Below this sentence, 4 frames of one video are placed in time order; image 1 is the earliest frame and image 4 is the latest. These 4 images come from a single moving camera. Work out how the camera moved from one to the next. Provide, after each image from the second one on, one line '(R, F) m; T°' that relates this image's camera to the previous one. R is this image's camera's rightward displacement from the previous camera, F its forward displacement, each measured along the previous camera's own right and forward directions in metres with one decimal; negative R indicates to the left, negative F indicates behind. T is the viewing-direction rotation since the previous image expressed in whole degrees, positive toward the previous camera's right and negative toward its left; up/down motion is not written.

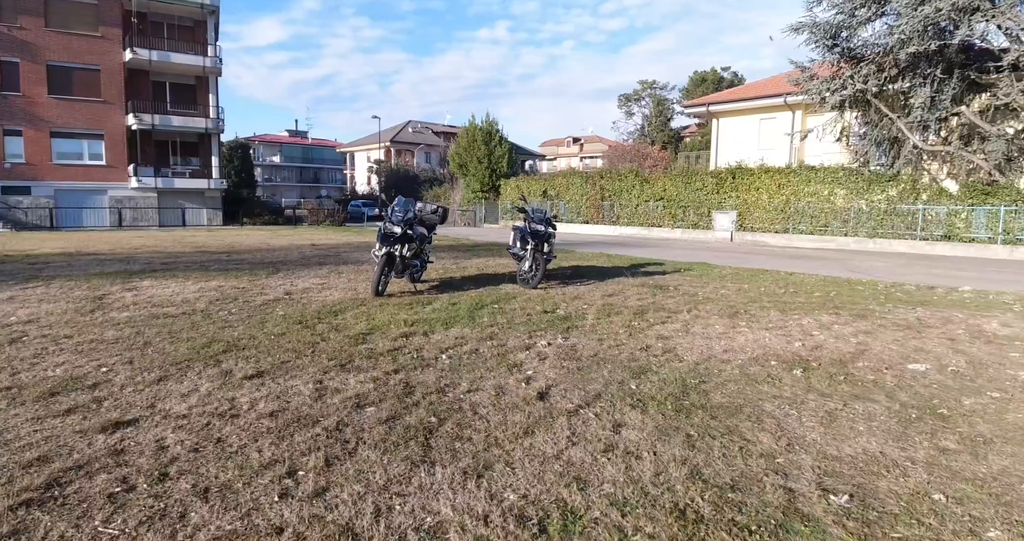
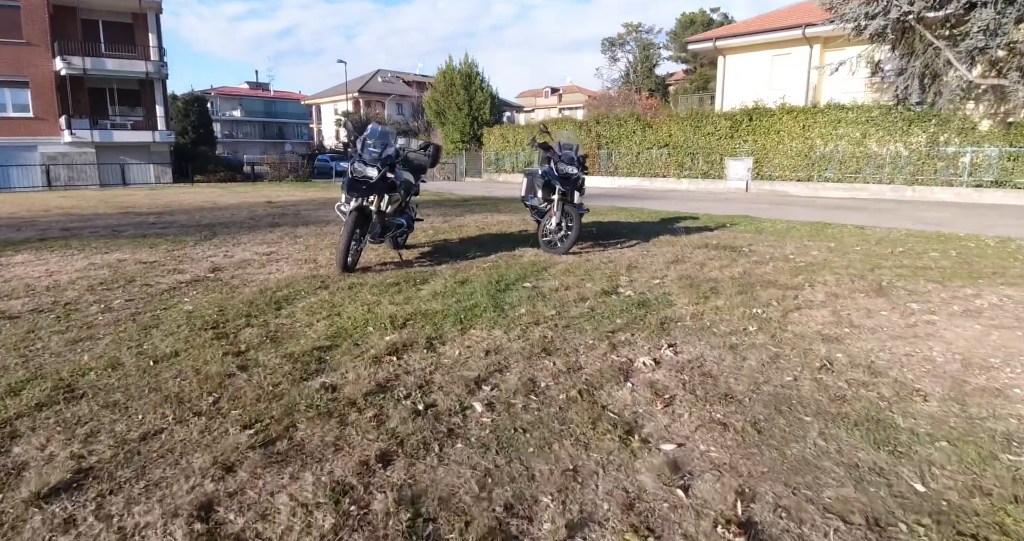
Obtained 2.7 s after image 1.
(-0.5, +2.5) m; +2°
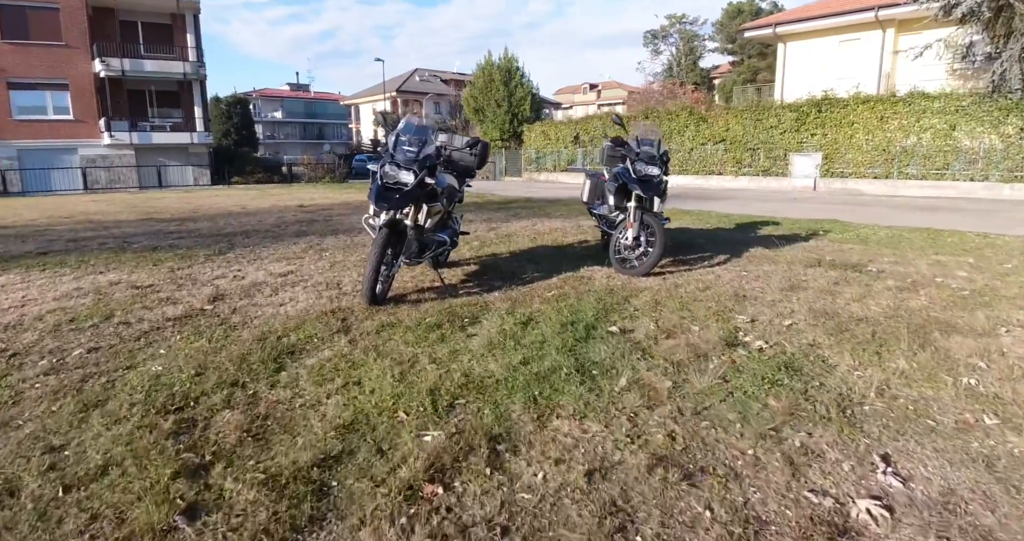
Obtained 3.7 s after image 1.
(-0.3, +1.2) m; -4°
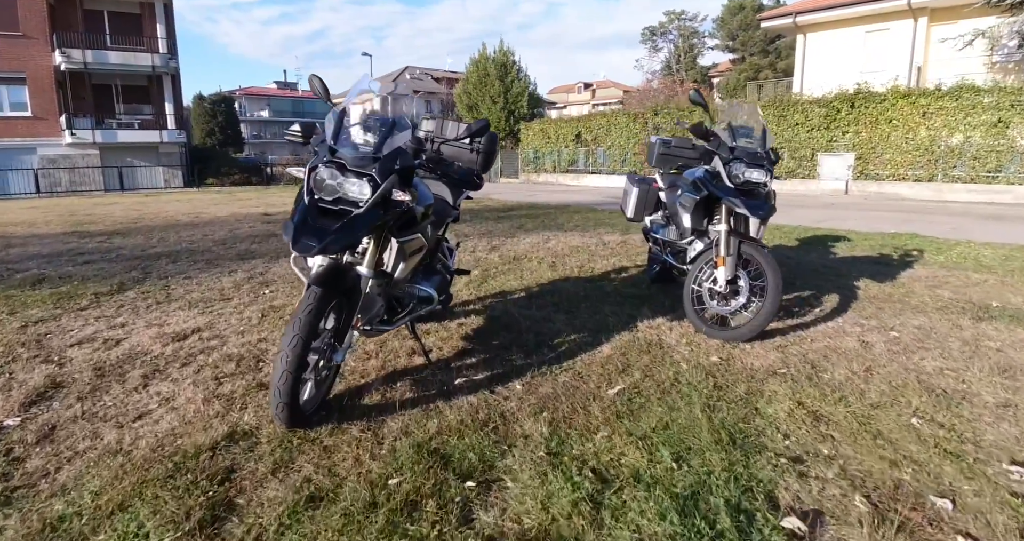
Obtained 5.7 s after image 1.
(-0.2, +1.9) m; +1°
